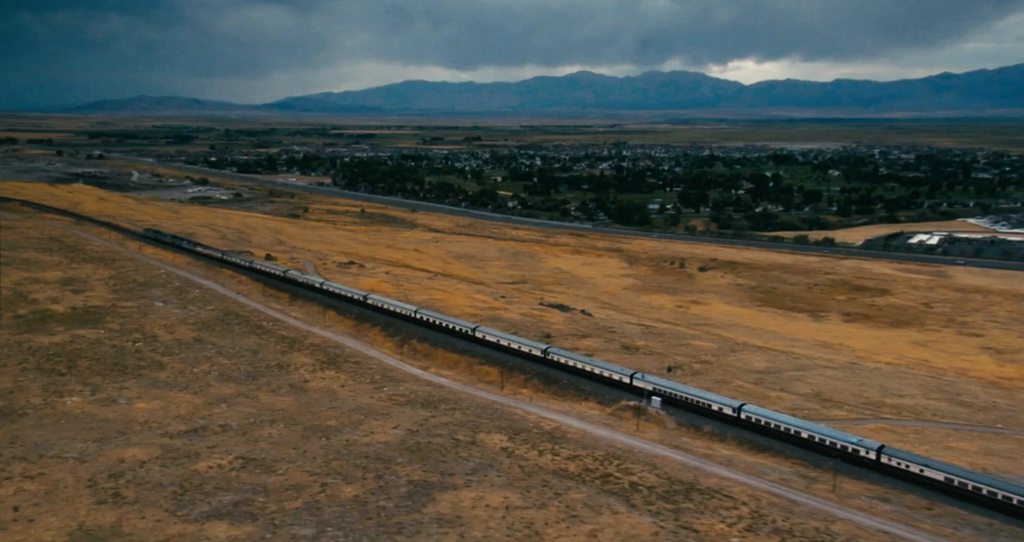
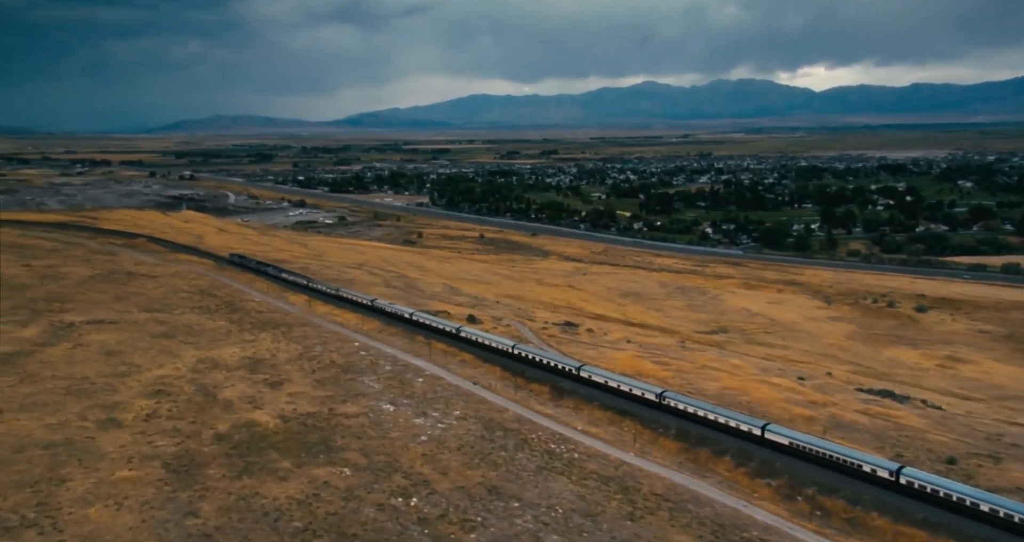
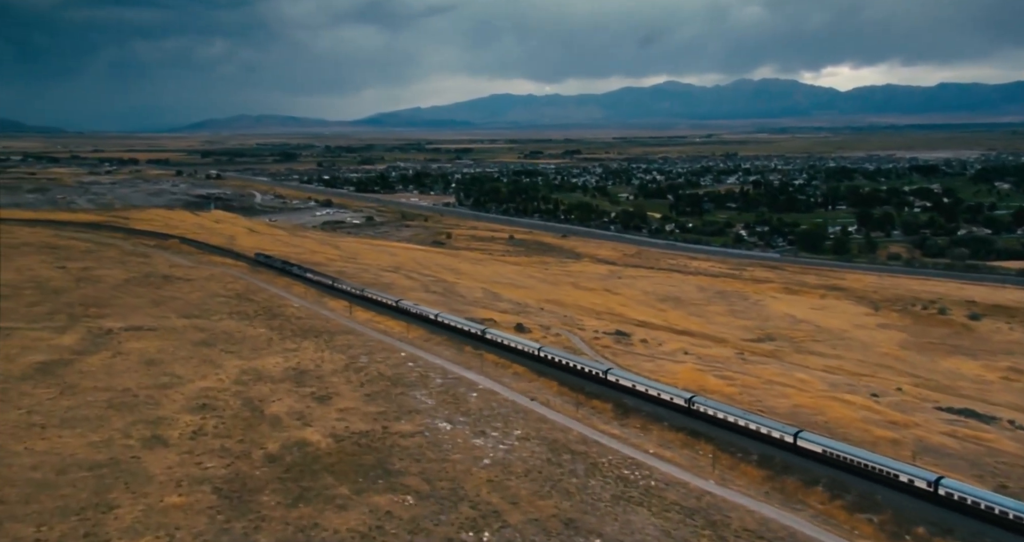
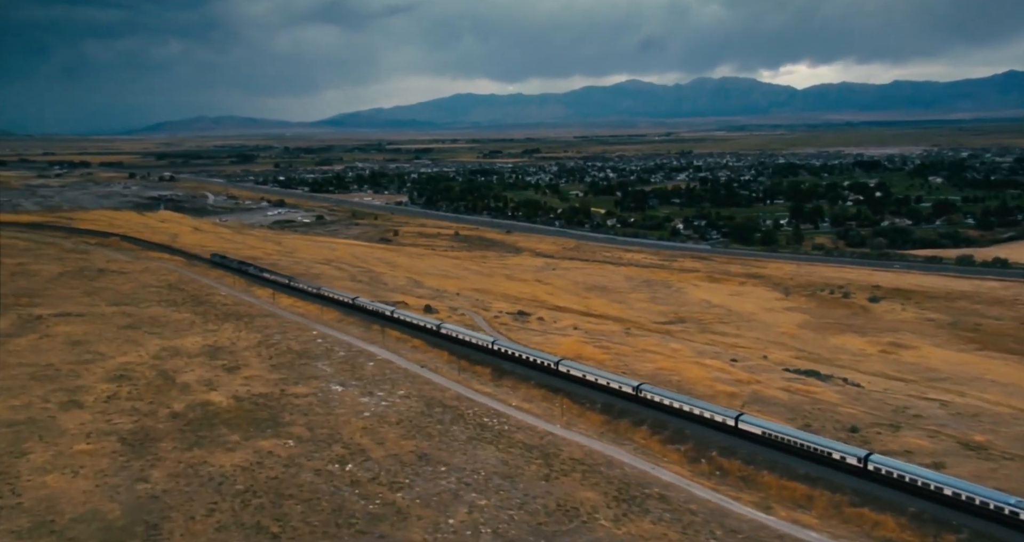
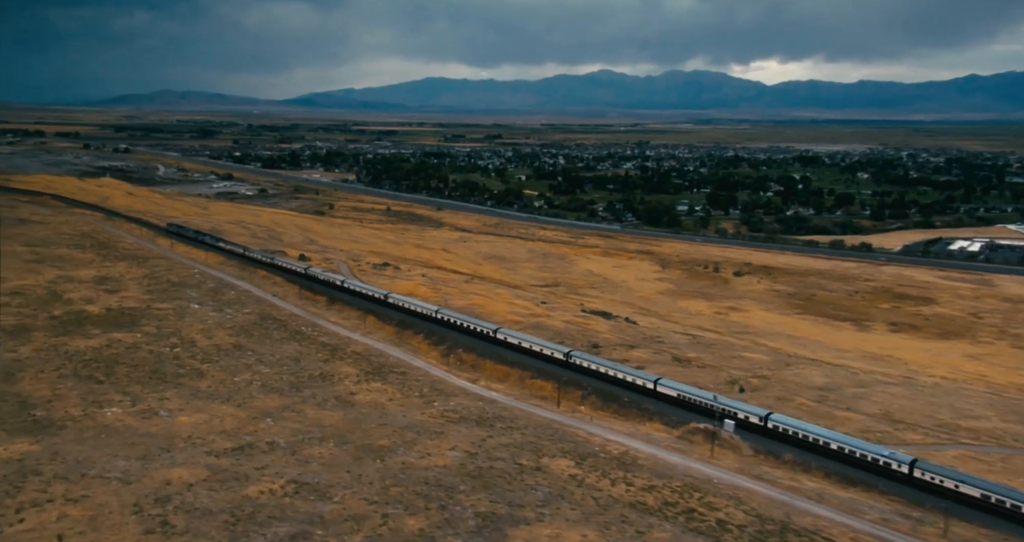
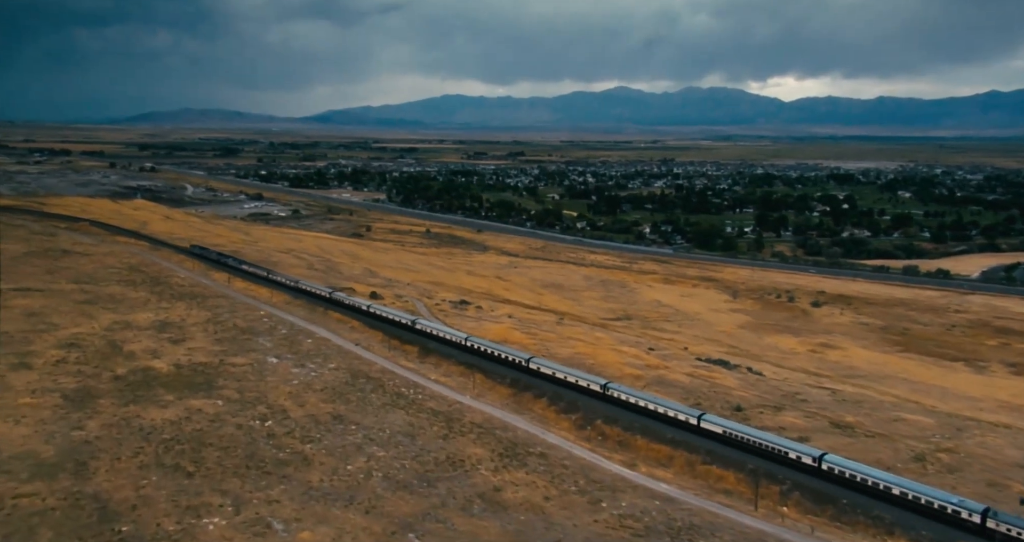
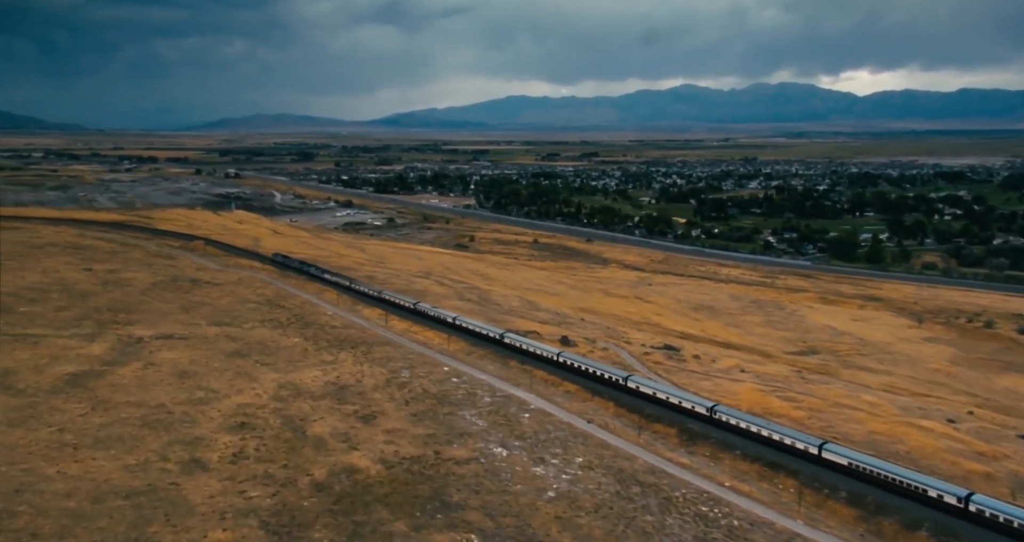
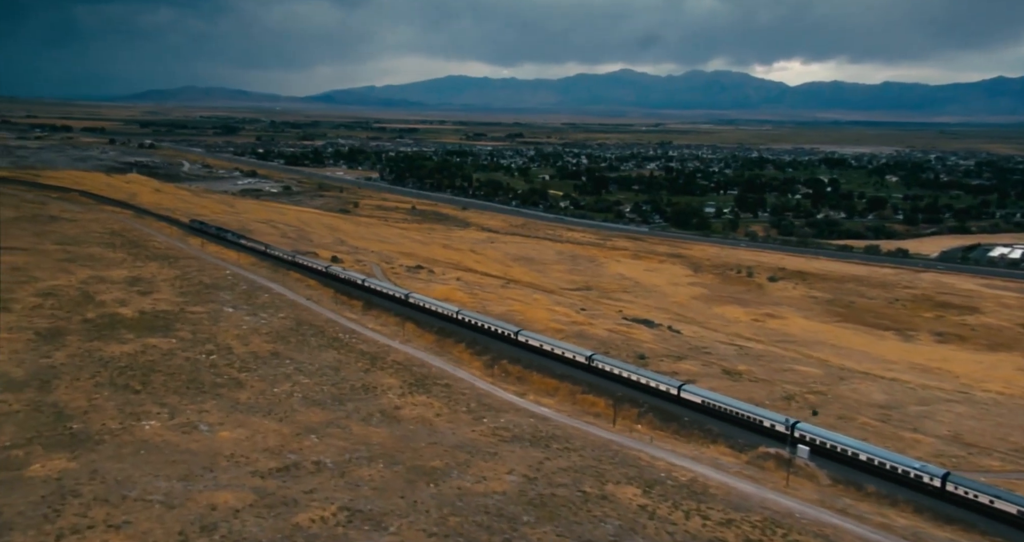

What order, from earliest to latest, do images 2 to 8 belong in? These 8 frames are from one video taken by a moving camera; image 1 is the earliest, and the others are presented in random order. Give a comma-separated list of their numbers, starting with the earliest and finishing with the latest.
5, 8, 6, 4, 2, 3, 7
